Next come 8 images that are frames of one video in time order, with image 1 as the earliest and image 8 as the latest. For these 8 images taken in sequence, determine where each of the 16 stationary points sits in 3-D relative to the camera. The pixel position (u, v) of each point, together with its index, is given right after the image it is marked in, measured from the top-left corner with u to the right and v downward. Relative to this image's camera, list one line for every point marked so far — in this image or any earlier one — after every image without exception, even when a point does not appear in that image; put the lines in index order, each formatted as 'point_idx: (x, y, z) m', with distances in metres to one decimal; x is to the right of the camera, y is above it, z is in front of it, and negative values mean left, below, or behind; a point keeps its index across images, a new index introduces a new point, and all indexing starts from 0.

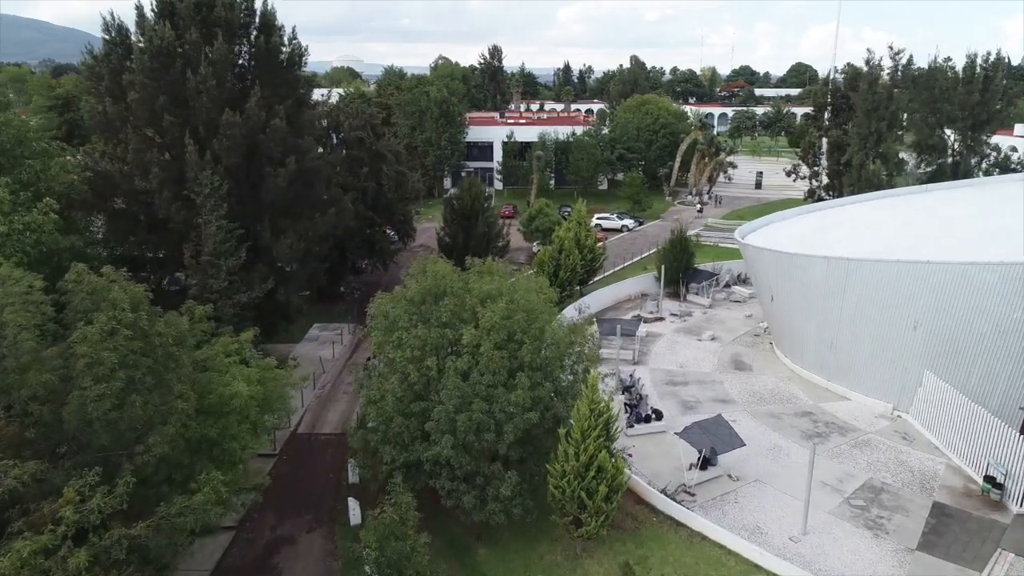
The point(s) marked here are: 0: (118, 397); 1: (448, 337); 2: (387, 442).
0: (-6.7, -1.9, +12.1) m
1: (-1.5, -1.2, +17.4) m
2: (-3.0, -3.7, +17.4) m
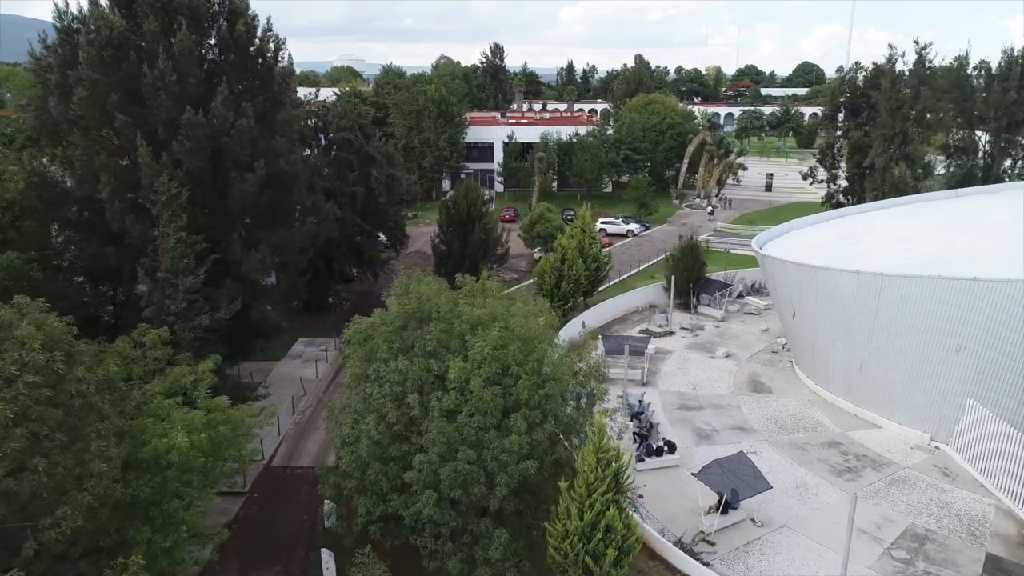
0: (-6.8, -2.4, +9.8) m
1: (-1.7, -1.8, +15.1) m
2: (-3.1, -4.3, +15.1) m
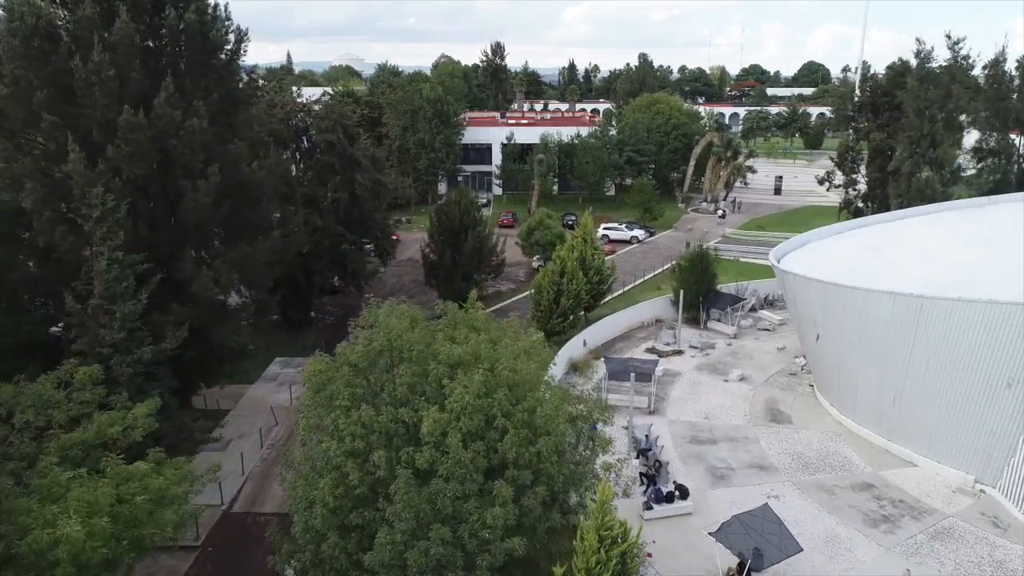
0: (-7.1, -3.0, +7.4) m
1: (-1.9, -2.4, +12.6) m
2: (-3.4, -4.9, +12.7) m
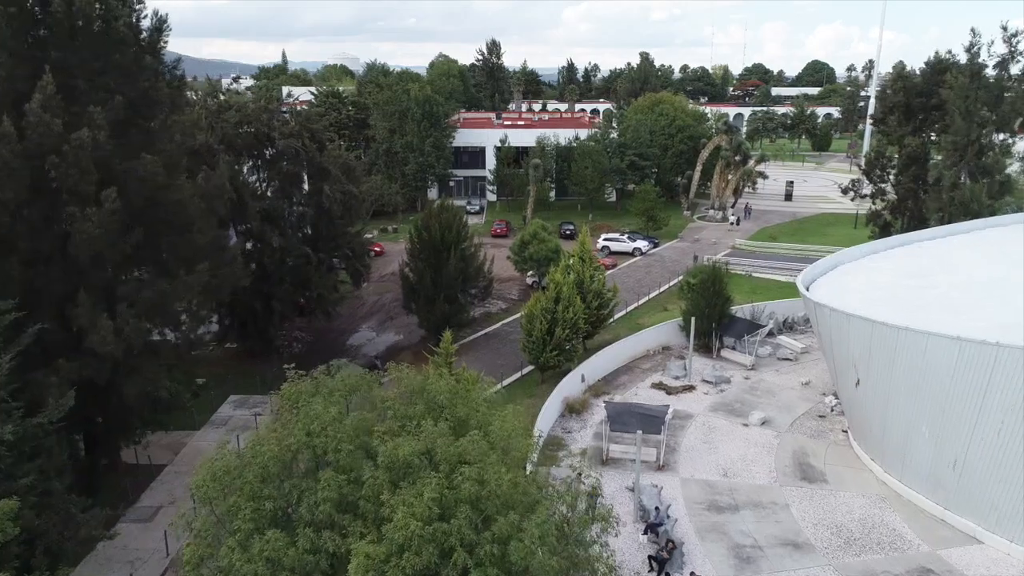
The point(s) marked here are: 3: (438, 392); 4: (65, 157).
0: (-7.5, -4.0, +3.8) m
1: (-2.4, -3.4, +9.0) m
2: (-3.8, -5.9, +9.1) m
3: (-1.2, -1.6, +11.6) m
4: (-8.2, +2.4, +13.2) m
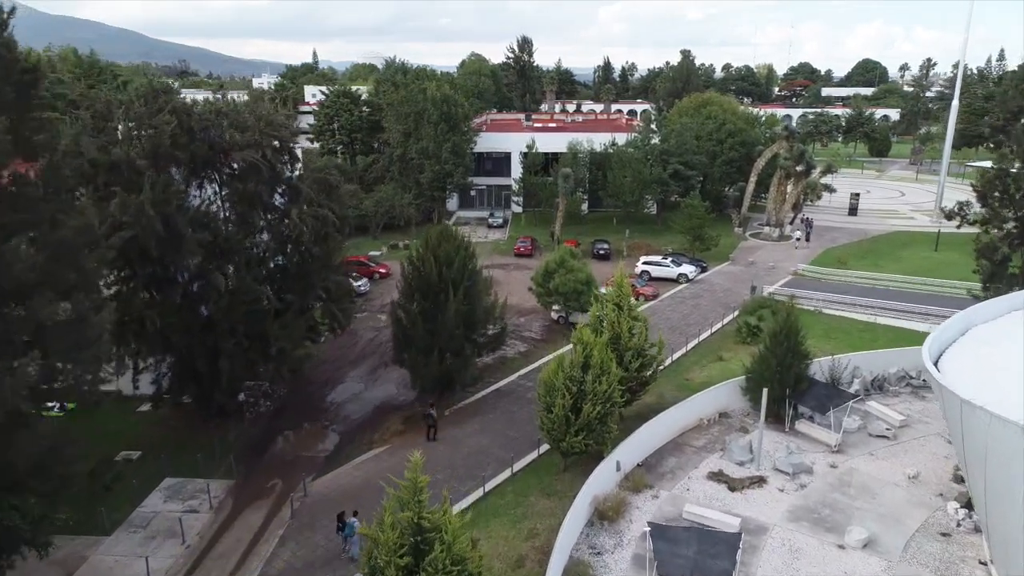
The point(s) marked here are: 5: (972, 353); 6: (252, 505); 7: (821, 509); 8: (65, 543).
0: (-8.1, -5.5, -1.9) m
1: (-2.8, -4.9, +3.1) m
2: (-4.3, -7.4, +3.3) m
3: (-1.5, -3.2, +5.7) m
4: (-8.3, +1.0, +7.6) m
5: (+10.7, -1.5, +16.7) m
6: (-6.7, -5.6, +18.5) m
7: (+8.1, -5.8, +18.6) m
8: (-10.6, -6.0, +16.8) m
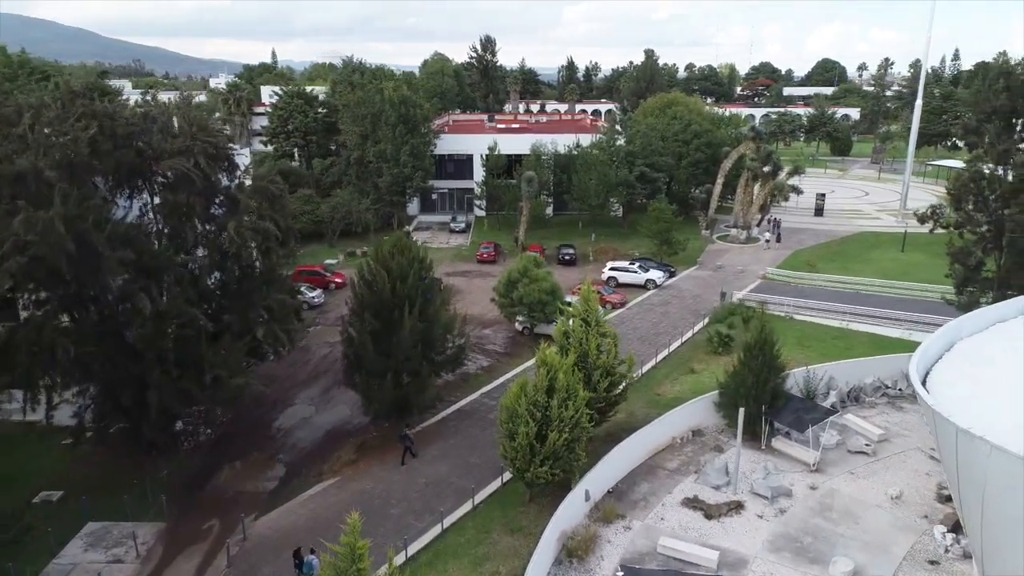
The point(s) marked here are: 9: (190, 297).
0: (-8.1, -6.1, -3.7) m
1: (-3.0, -5.4, +1.5) m
2: (-4.5, -7.9, +1.6) m
3: (-1.9, -3.7, +4.1) m
4: (-8.8, +0.4, +5.7) m
5: (+9.8, -1.8, +15.6) m
6: (-7.6, -6.1, +16.6) m
7: (+7.1, -6.1, +17.5) m
8: (-11.4, -6.6, +14.8) m
9: (-8.6, -0.2, +19.0) m
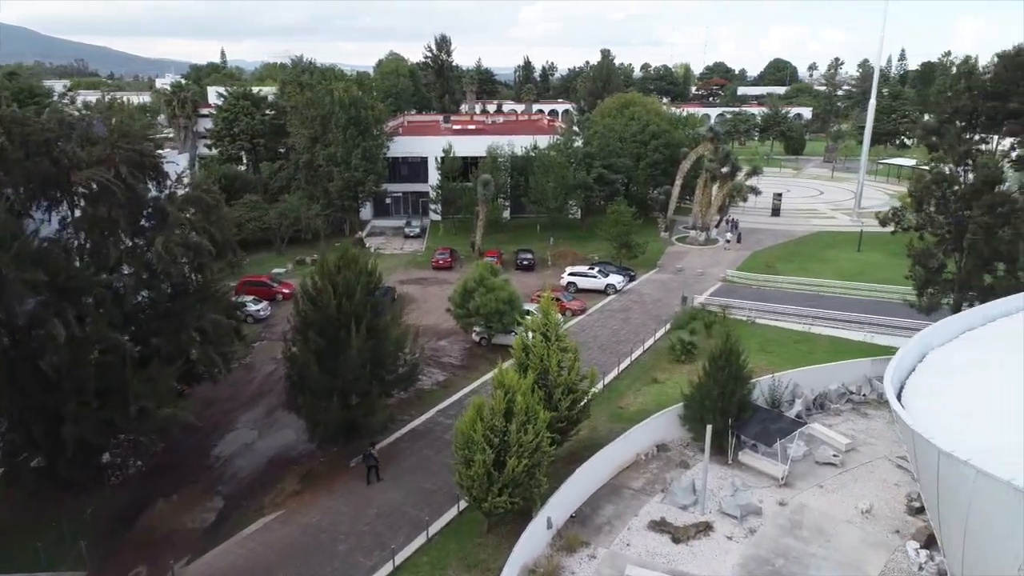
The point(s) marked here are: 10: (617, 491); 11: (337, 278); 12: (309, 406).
0: (-7.9, -6.6, -5.3) m
1: (-3.1, -5.9, +0.2) m
2: (-4.5, -8.4, +0.2) m
3: (-2.1, -4.1, +2.8) m
4: (-9.2, -0.1, +4.1) m
5: (+8.8, -2.0, +15.0) m
6: (-8.5, -6.7, +15.1) m
7: (+6.2, -6.4, +16.7) m
8: (-12.2, -7.2, +13.0) m
9: (-9.7, -0.8, +17.4) m
10: (+2.9, -5.5, +19.4) m
11: (-4.8, +0.3, +19.5) m
12: (-5.6, -3.2, +19.9) m
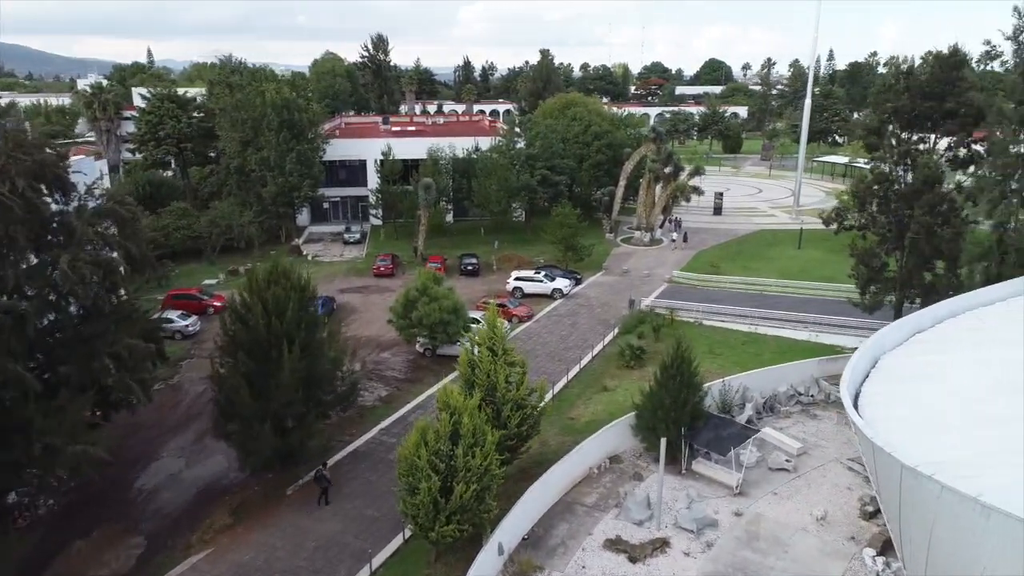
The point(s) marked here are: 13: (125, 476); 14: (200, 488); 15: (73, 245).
0: (-7.3, -7.1, -6.8) m
1: (-2.9, -6.2, -0.9) m
2: (-4.3, -8.8, -1.1) m
3: (-2.2, -4.5, +1.8) m
4: (-9.5, -0.7, +2.4) m
5: (+7.8, -2.1, +14.7) m
6: (-9.5, -7.2, +13.4) m
7: (+5.0, -6.5, +16.2) m
8: (-12.9, -7.8, +11.2) m
9: (-10.9, -1.3, +15.7) m
10: (+1.5, -5.7, +18.7) m
11: (-6.2, -0.2, +18.2) m
12: (-7.0, -3.7, +18.5) m
13: (-10.7, -5.2, +19.9) m
14: (-8.4, -5.4, +19.3) m
15: (-10.4, +1.0, +16.9) m
